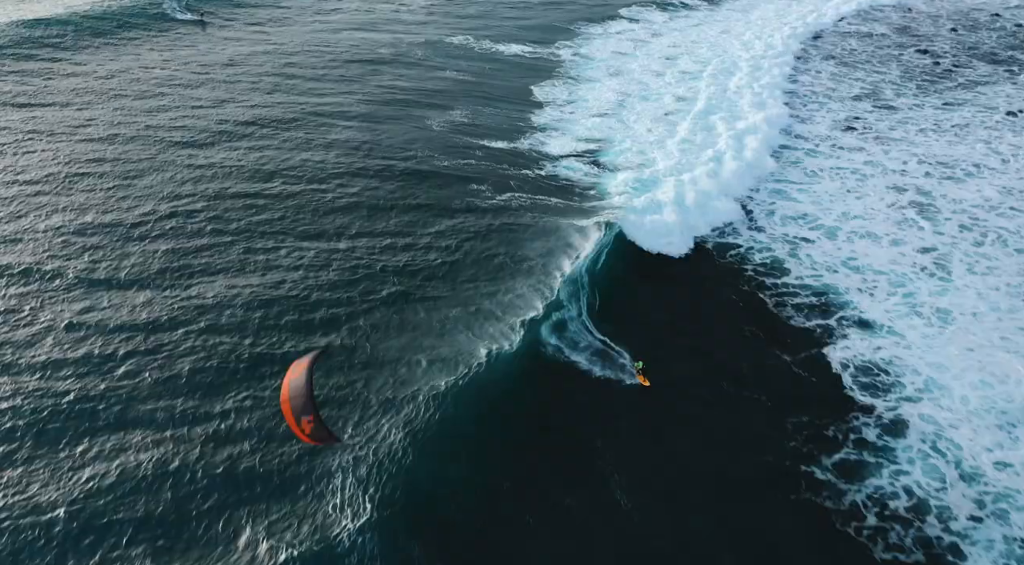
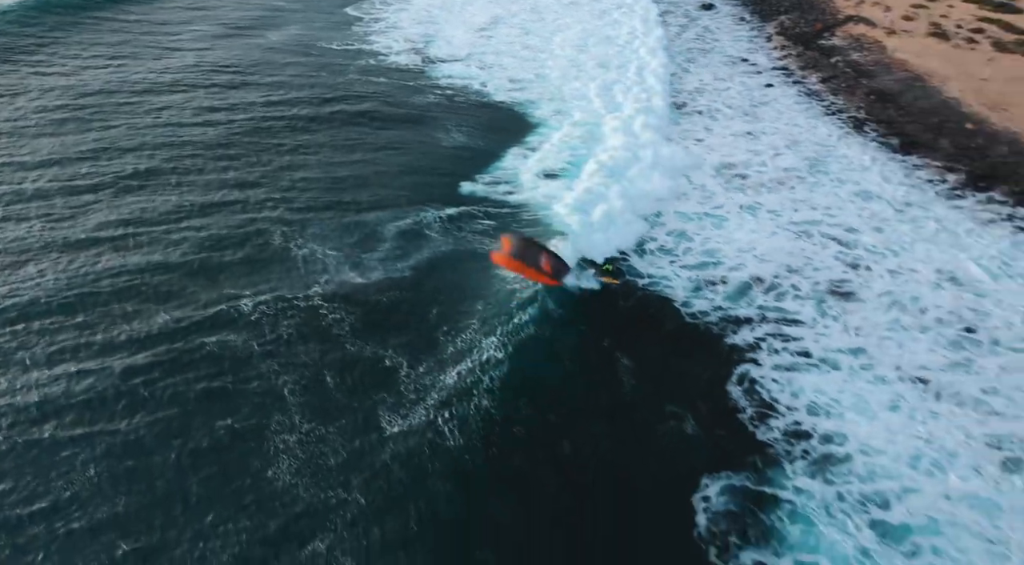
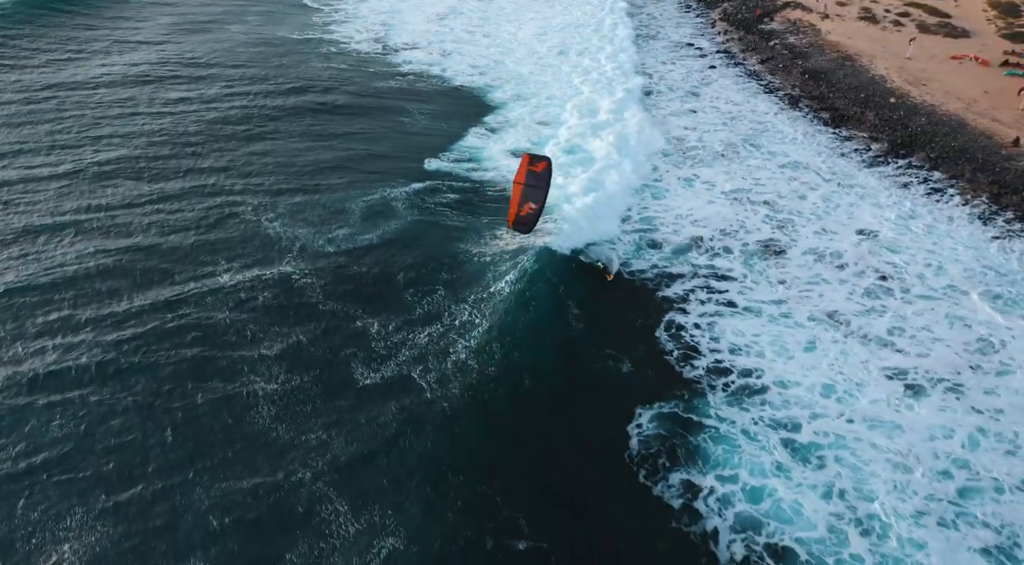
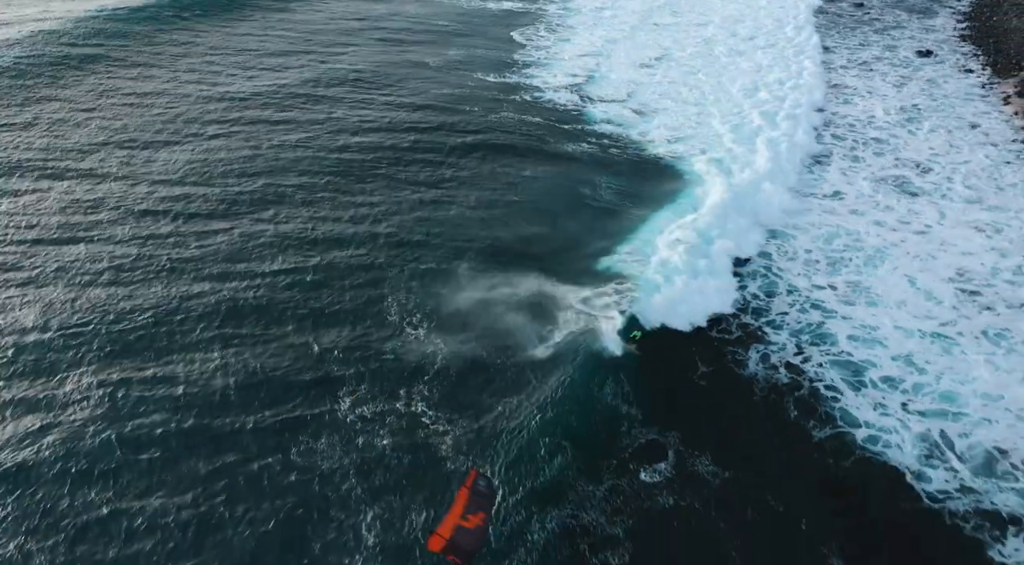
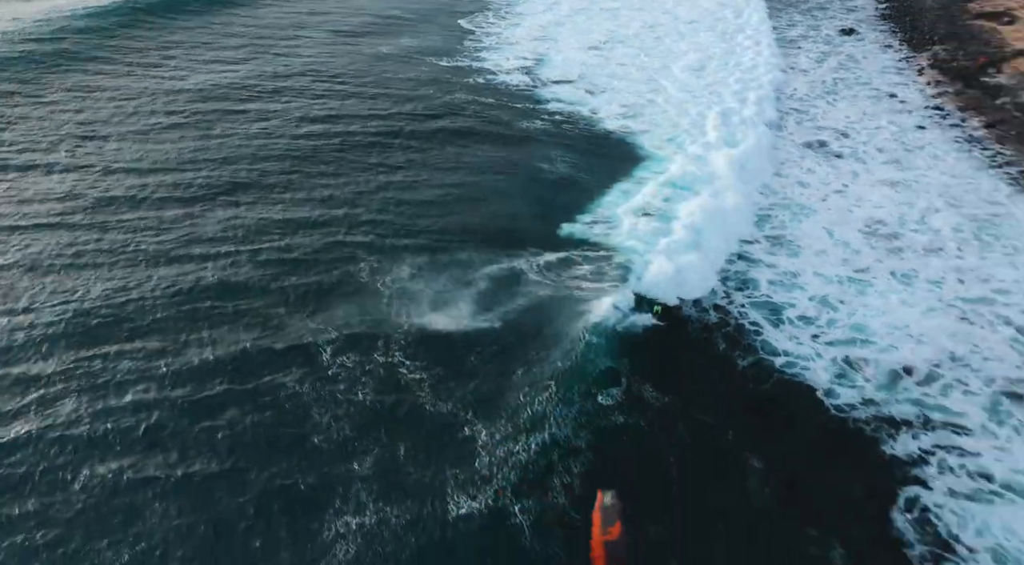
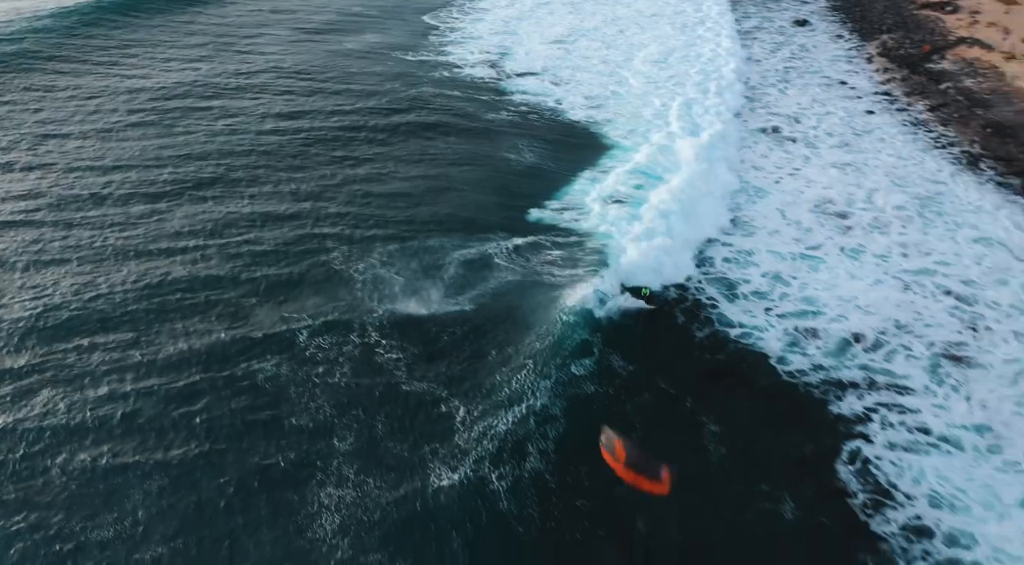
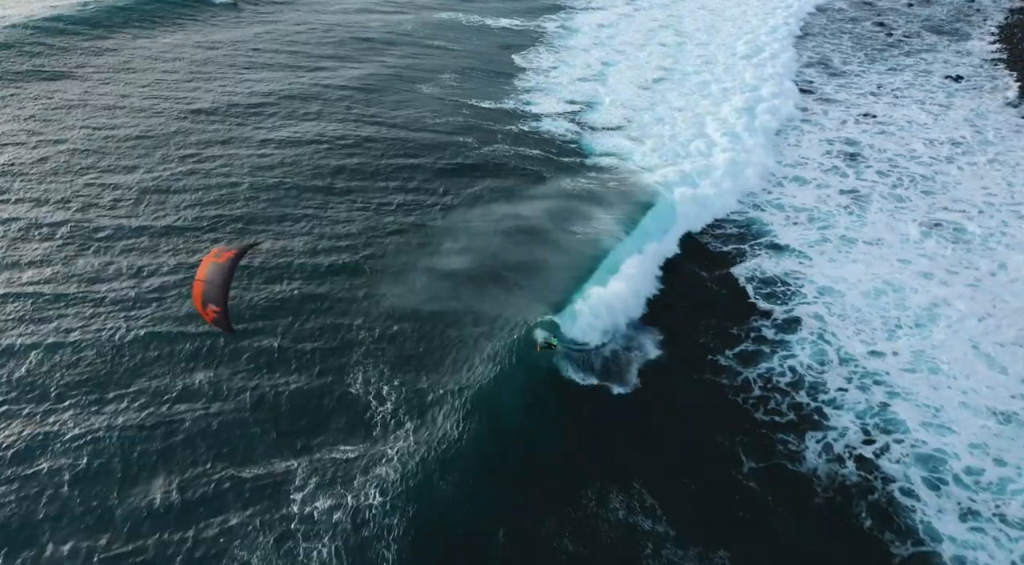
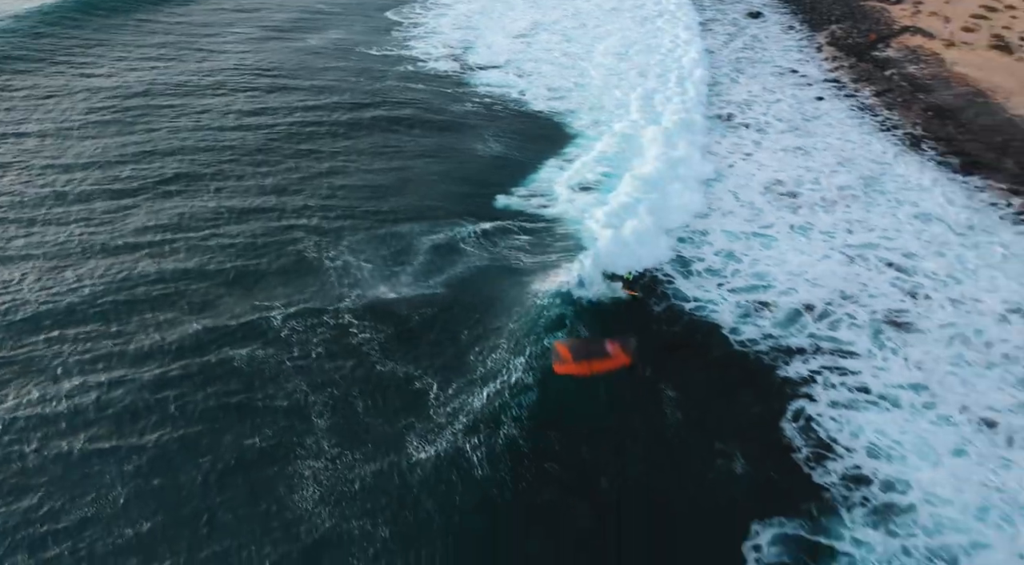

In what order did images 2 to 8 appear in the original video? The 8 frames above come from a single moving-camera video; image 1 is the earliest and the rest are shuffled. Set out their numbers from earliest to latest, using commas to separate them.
7, 4, 5, 6, 8, 2, 3
